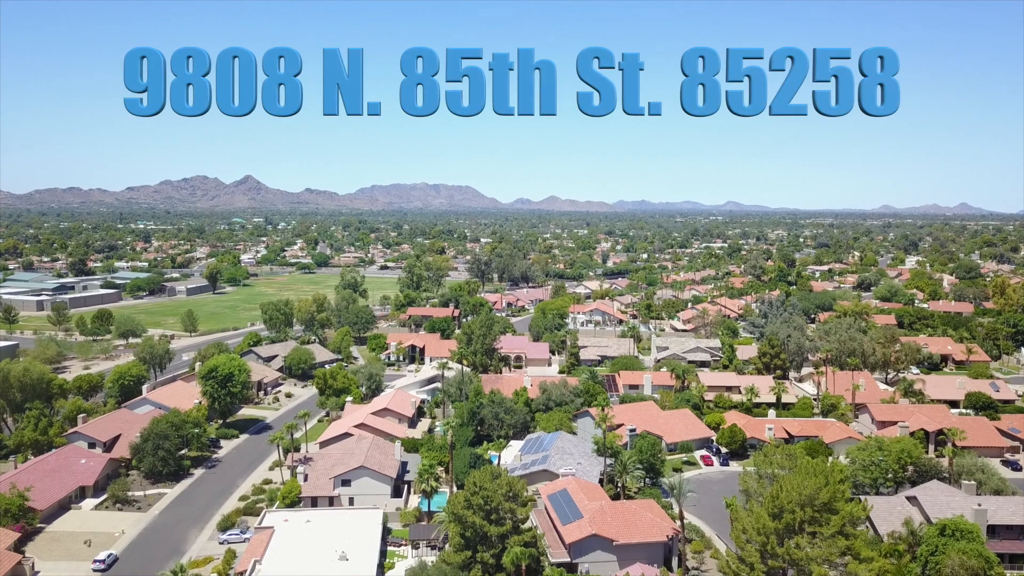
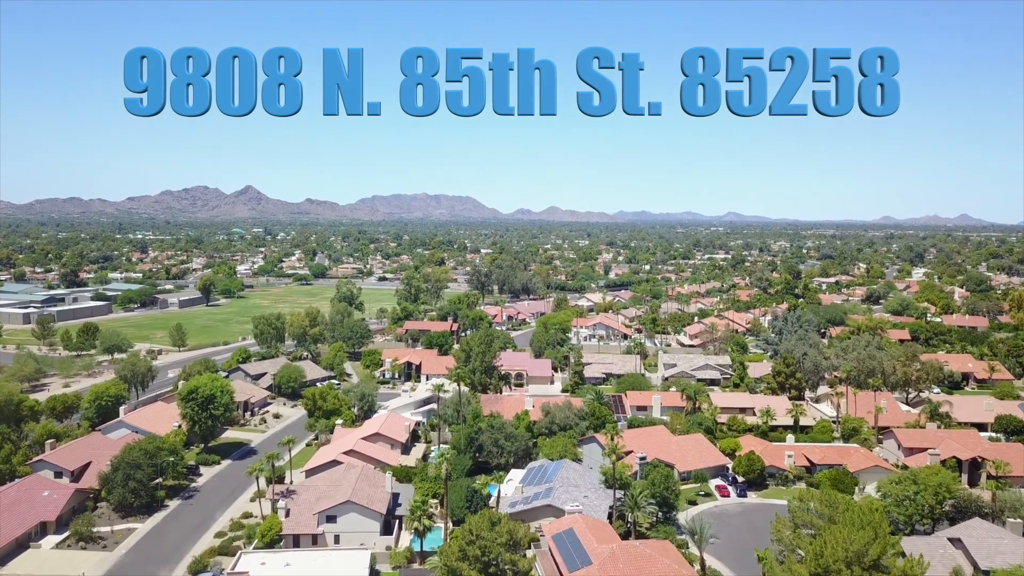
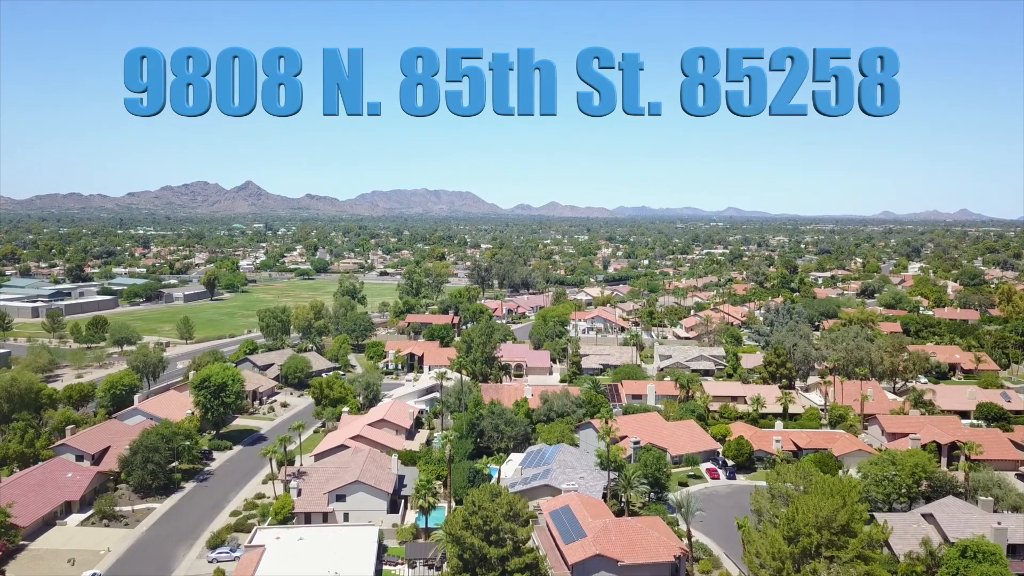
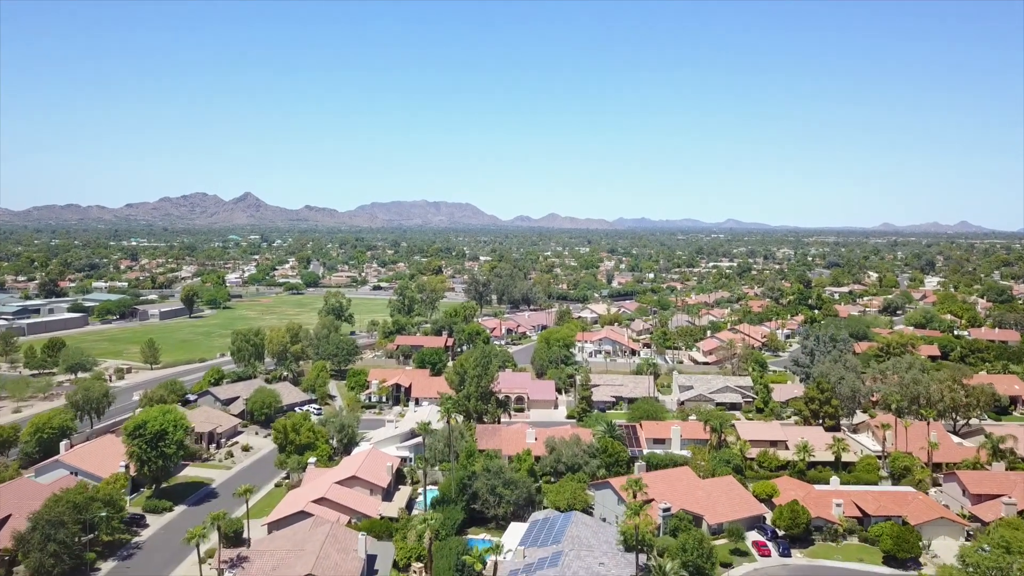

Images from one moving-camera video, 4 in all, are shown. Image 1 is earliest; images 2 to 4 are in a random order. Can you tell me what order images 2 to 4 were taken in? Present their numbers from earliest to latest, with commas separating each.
3, 2, 4
